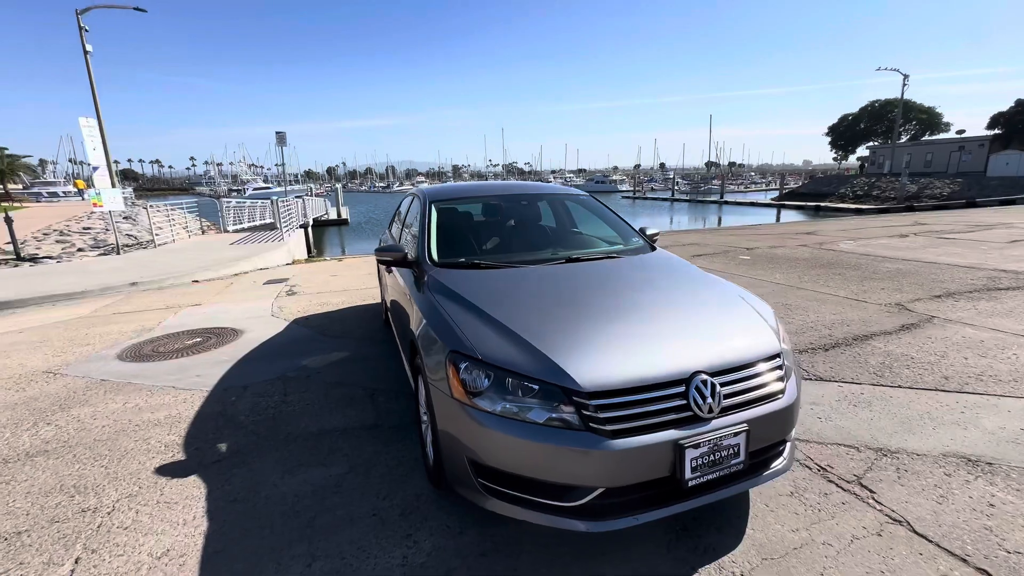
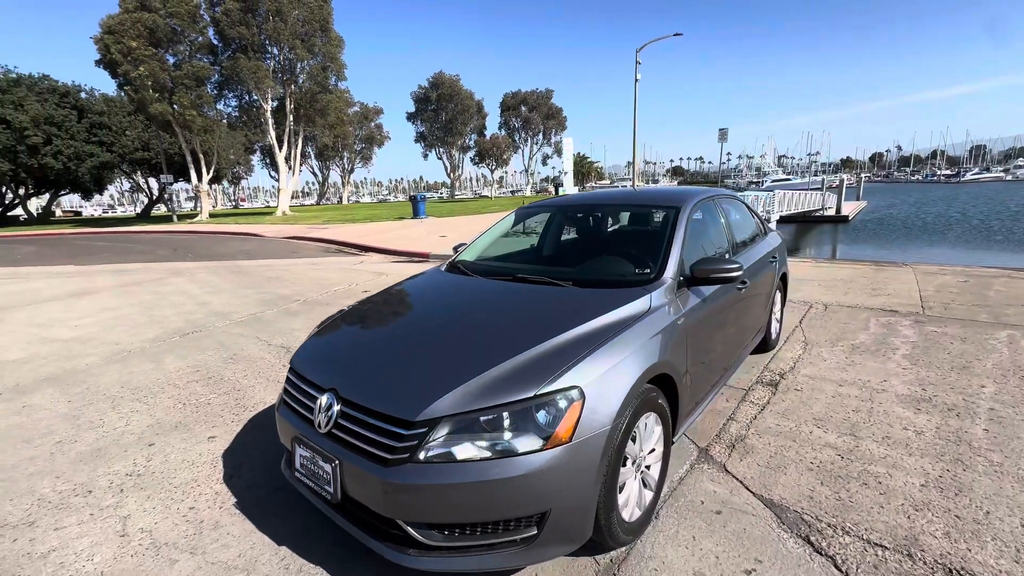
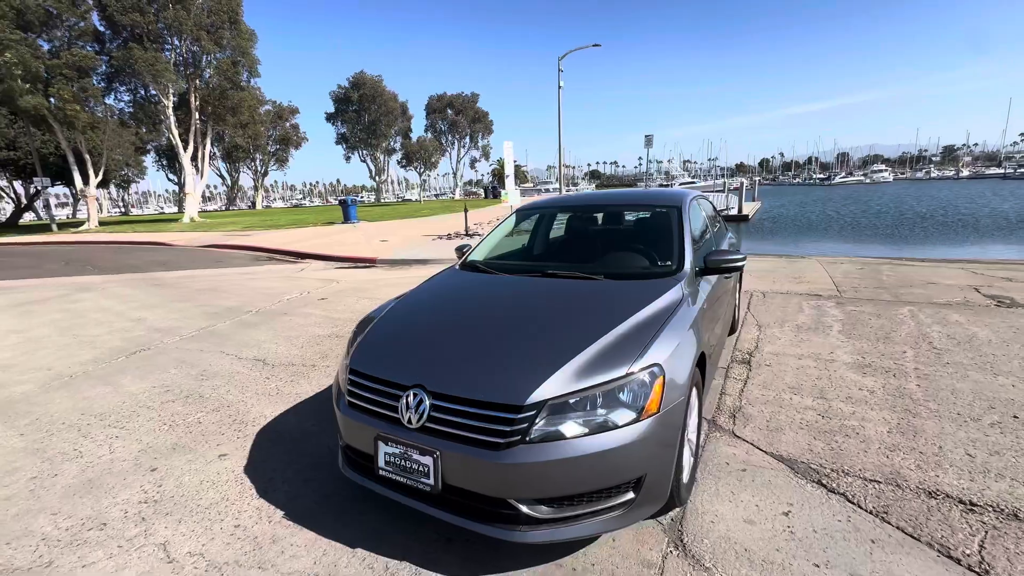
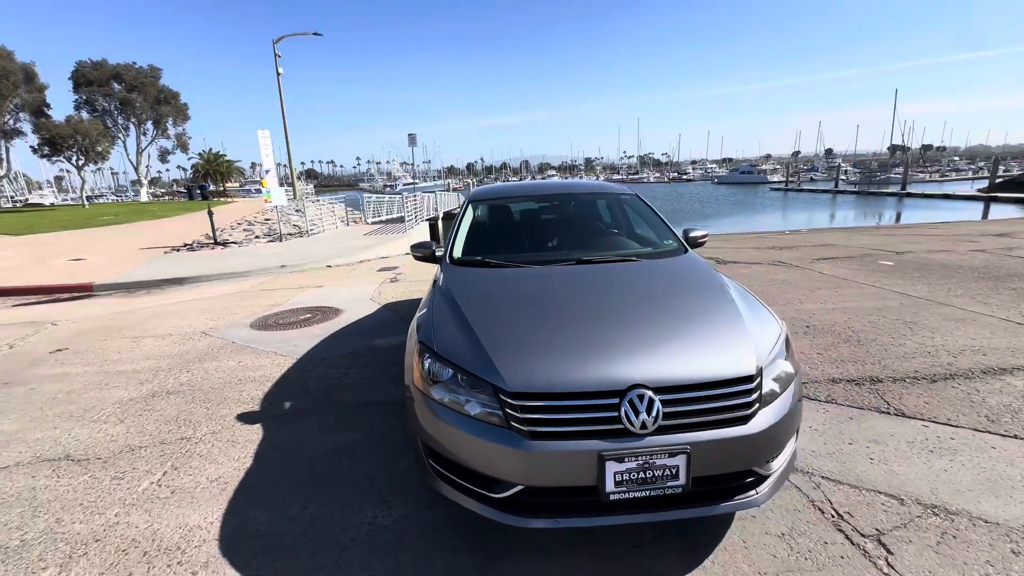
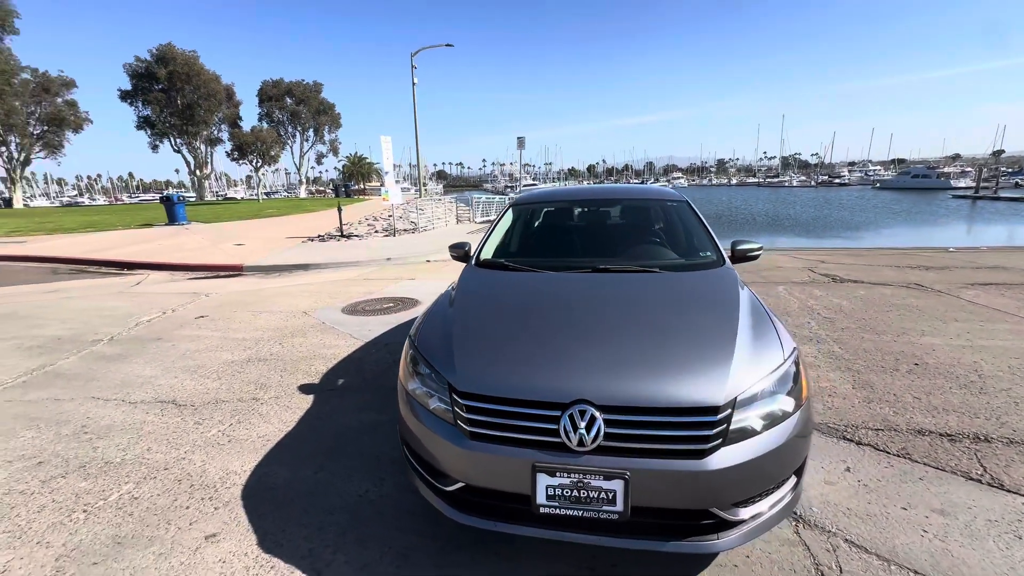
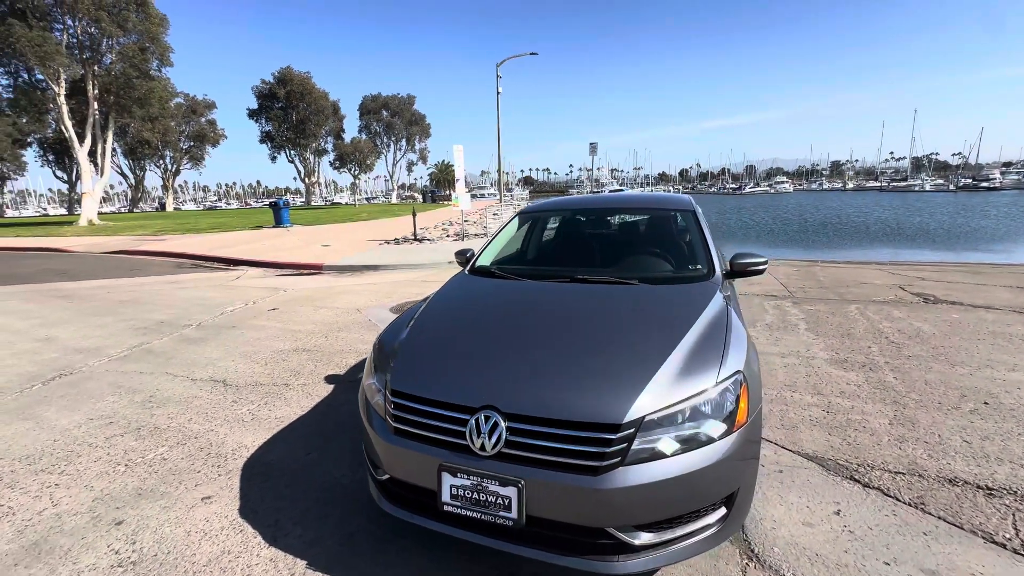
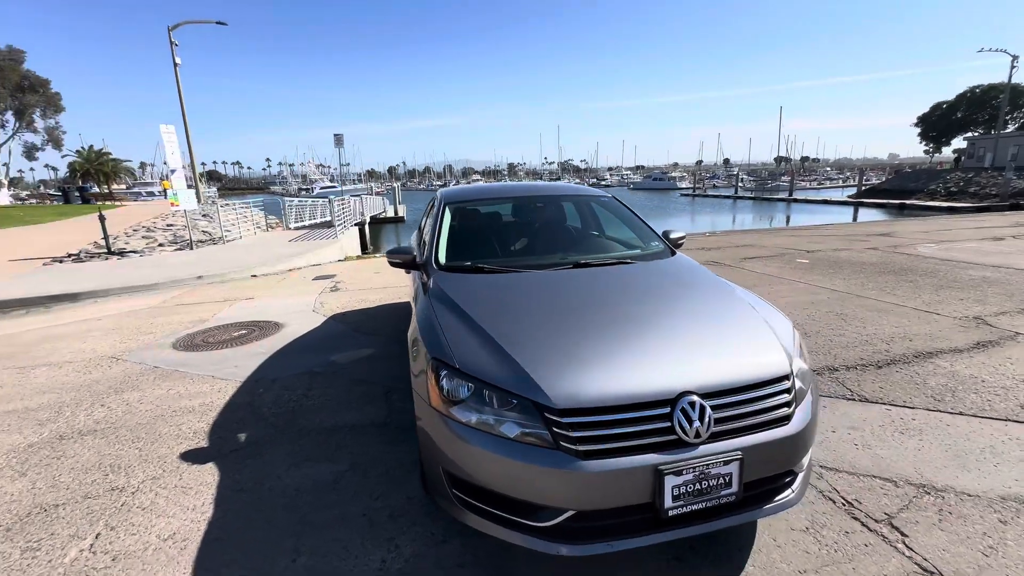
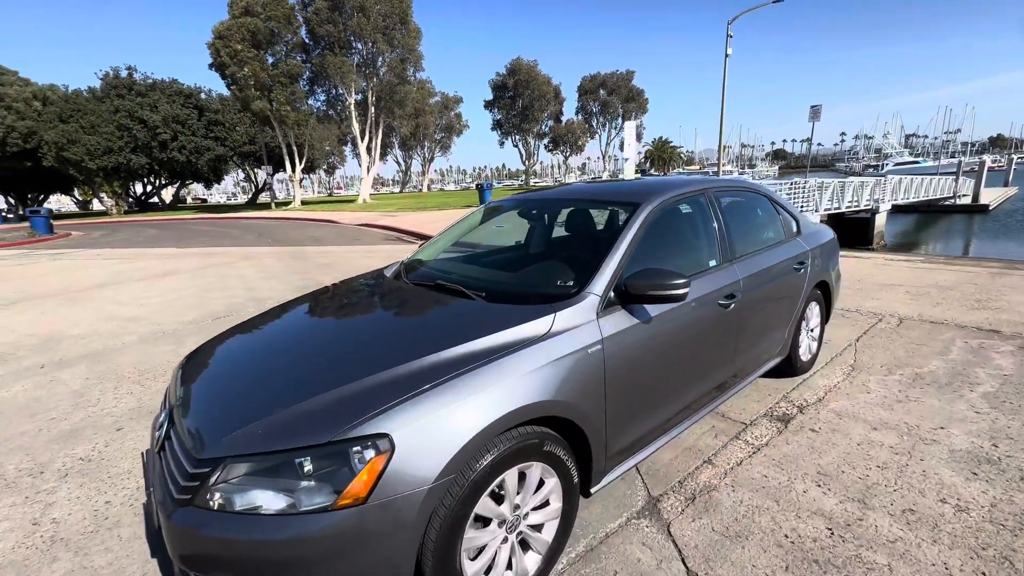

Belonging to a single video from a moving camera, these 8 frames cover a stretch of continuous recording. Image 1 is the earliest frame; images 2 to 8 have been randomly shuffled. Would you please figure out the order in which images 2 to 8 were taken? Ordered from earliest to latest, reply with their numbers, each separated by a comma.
7, 4, 5, 6, 3, 2, 8
